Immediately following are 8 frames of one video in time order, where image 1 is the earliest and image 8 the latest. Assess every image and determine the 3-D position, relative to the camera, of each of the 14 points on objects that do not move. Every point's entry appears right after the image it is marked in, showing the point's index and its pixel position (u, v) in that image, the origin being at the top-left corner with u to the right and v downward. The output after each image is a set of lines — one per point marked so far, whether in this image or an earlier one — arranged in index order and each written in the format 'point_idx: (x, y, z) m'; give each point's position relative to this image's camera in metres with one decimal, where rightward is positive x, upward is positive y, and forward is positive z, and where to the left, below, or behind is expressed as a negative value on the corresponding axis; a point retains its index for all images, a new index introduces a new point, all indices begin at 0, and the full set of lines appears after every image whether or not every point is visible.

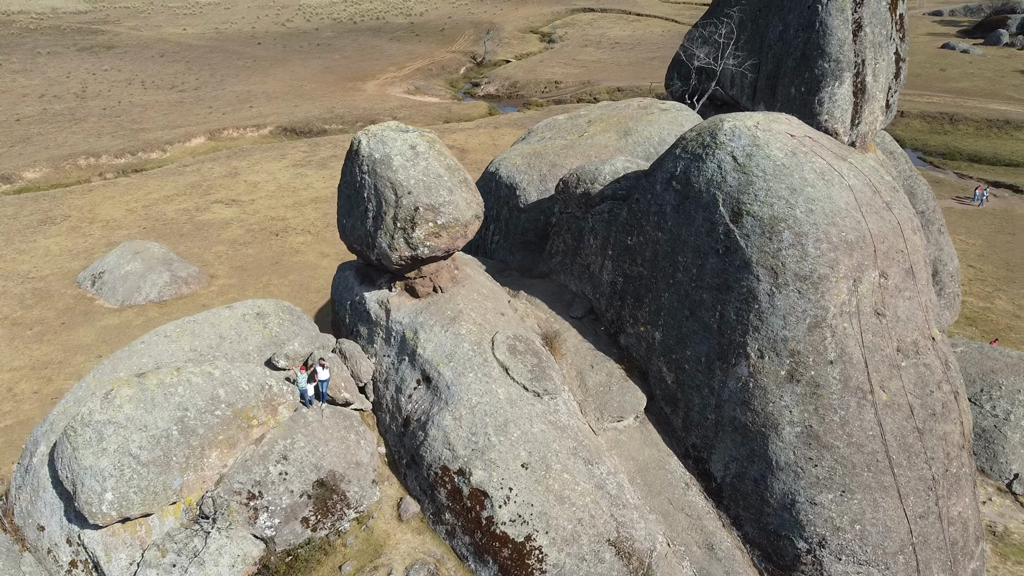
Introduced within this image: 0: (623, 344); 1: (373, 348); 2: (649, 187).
0: (+1.3, -0.7, +9.7) m
1: (-1.7, -0.7, +9.9) m
2: (+1.6, +1.1, +9.1) m
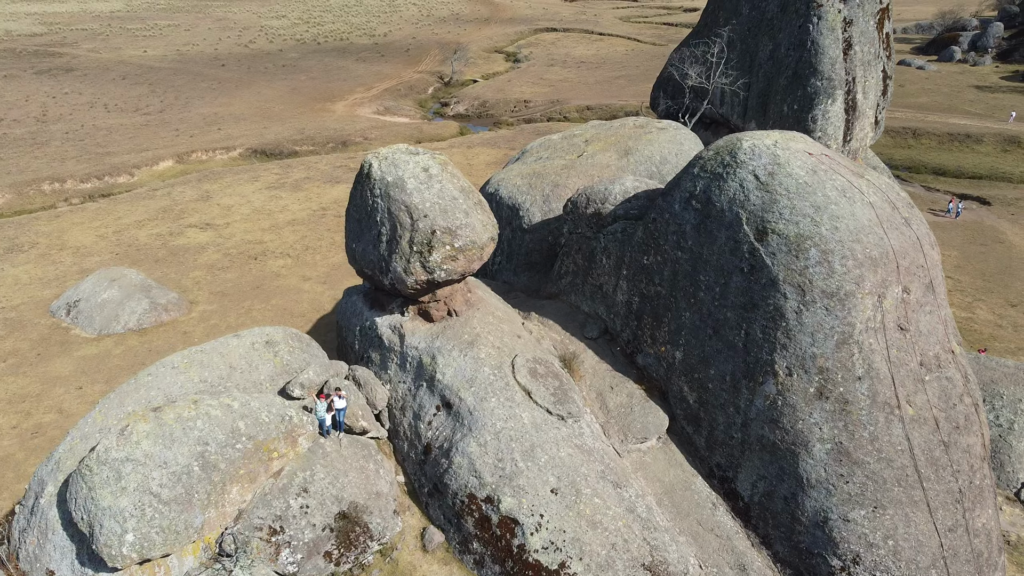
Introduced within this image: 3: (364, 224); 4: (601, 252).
0: (+1.6, -0.9, +9.7) m
1: (-1.5, -1.0, +9.7) m
2: (+1.8, +0.9, +9.1) m
3: (-1.8, +0.8, +9.8) m
4: (+1.1, +0.5, +10.2) m
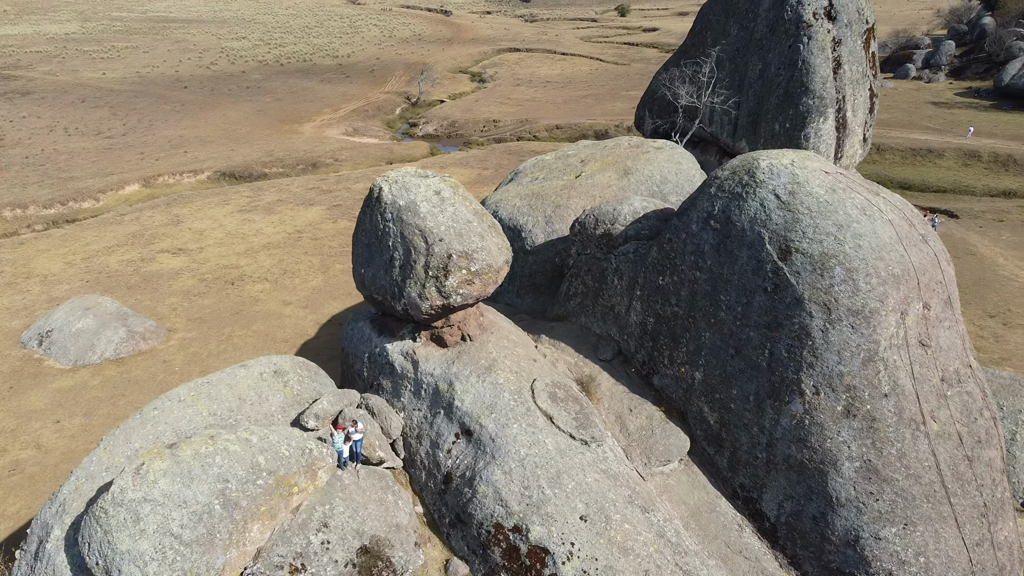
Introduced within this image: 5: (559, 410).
0: (+1.7, -1.2, +9.6) m
1: (-1.3, -1.3, +9.5) m
2: (+1.9, +0.7, +9.1) m
3: (-1.6, +0.5, +9.6) m
4: (+1.3, +0.2, +10.1) m
5: (+0.5, -1.3, +8.8) m
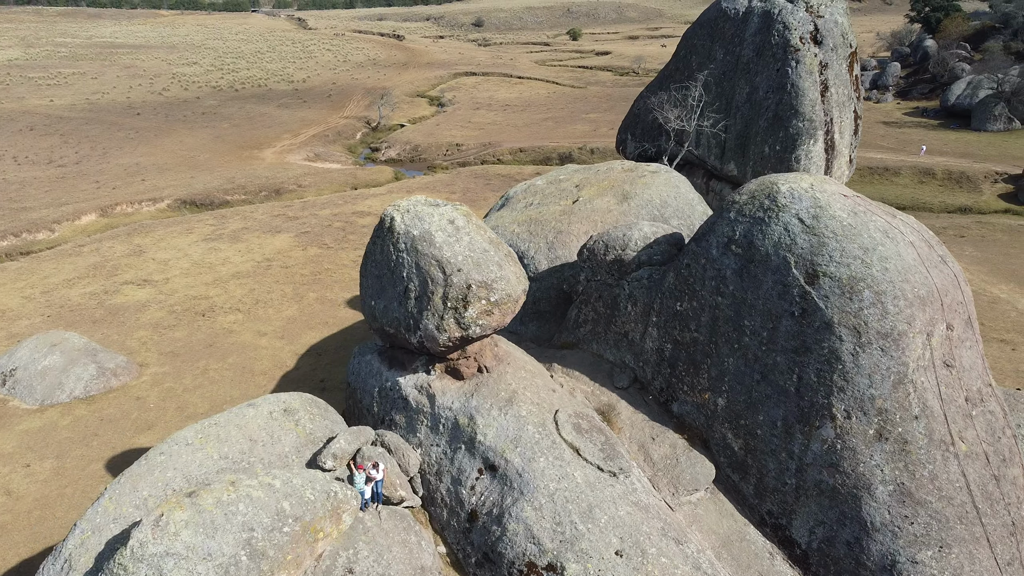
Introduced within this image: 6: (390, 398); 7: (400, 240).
0: (+1.9, -1.5, +9.5) m
1: (-1.1, -1.7, +9.2) m
2: (+2.1, +0.4, +9.0) m
3: (-1.5, +0.1, +9.3) m
4: (+1.4, -0.1, +10.0) m
5: (+0.8, -1.6, +8.6) m
6: (-1.5, -1.3, +9.6) m
7: (-1.3, +0.5, +9.0) m
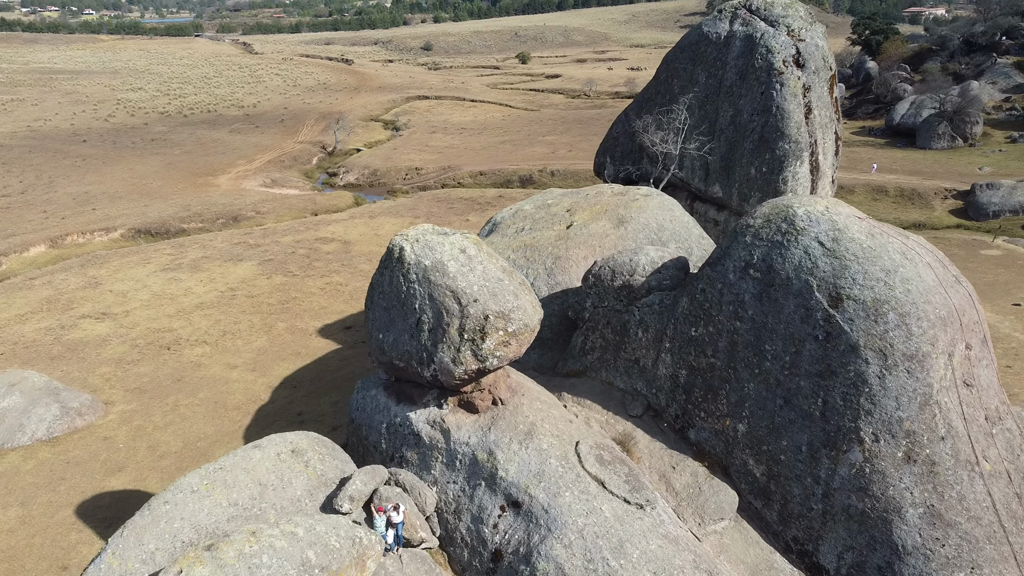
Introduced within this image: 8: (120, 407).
0: (+2.1, -1.8, +9.3) m
1: (-0.9, -2.1, +8.9) m
2: (+2.3, +0.1, +9.0) m
3: (-1.3, -0.3, +9.0) m
4: (+1.5, -0.5, +9.9) m
5: (+1.0, -1.9, +8.4) m
6: (-1.3, -1.7, +9.3) m
7: (-1.1, +0.2, +8.7) m
8: (-9.3, -2.8, +19.2) m
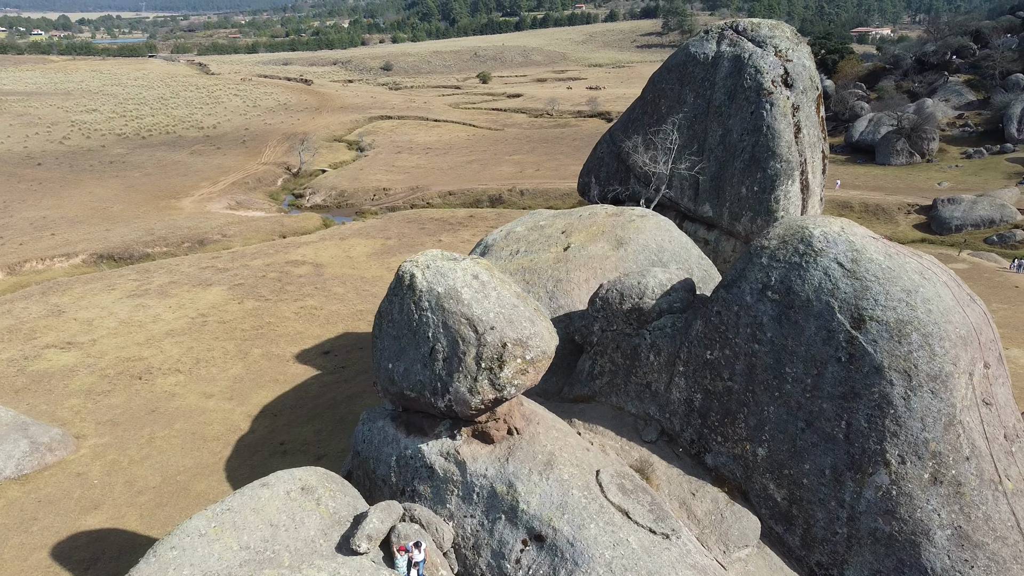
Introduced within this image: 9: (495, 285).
0: (+2.3, -2.0, +9.2) m
1: (-0.7, -2.4, +8.6) m
2: (+2.4, -0.1, +8.9) m
3: (-1.2, -0.6, +8.7) m
4: (+1.6, -0.7, +9.8) m
5: (+1.2, -2.2, +8.2) m
6: (-1.1, -2.0, +9.0) m
7: (-0.9, -0.1, +8.5) m
8: (-9.6, -3.5, +18.5) m
9: (-0.2, 0.0, +8.6) m
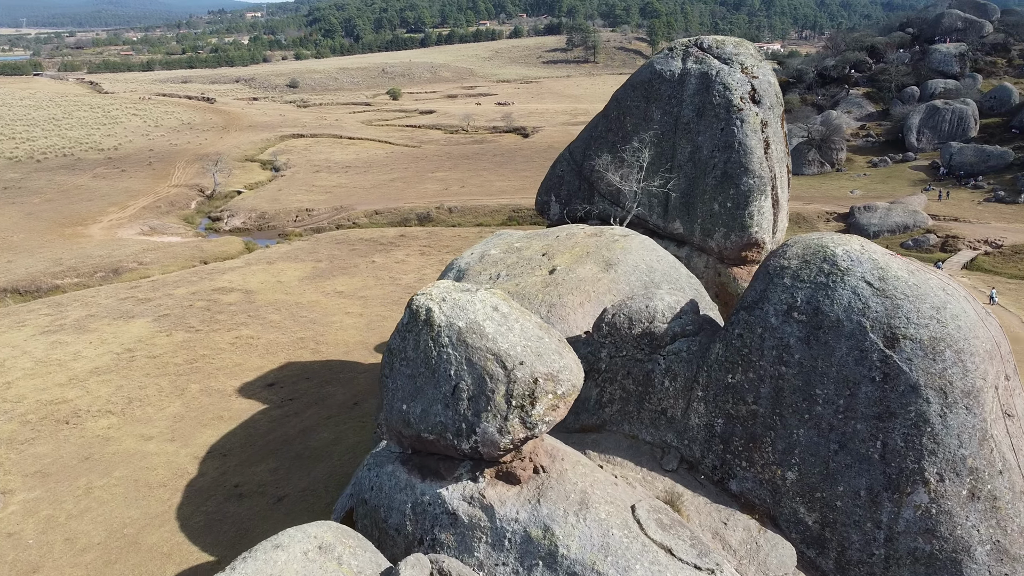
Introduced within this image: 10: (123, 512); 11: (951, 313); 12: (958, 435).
0: (+2.5, -2.3, +9.0) m
1: (-0.4, -2.7, +8.0) m
2: (+2.6, -0.3, +8.7) m
3: (-0.9, -0.9, +8.1) m
4: (+1.8, -1.0, +9.5) m
5: (+1.6, -2.4, +7.8) m
6: (-0.9, -2.3, +8.4) m
7: (-0.7, -0.4, +7.9) m
8: (-10.3, -4.3, +16.9) m
9: (0.0, -0.3, +8.2) m
10: (-7.8, -4.5, +16.2) m
11: (+4.3, -0.2, +7.9) m
12: (+4.3, -1.4, +7.7) m
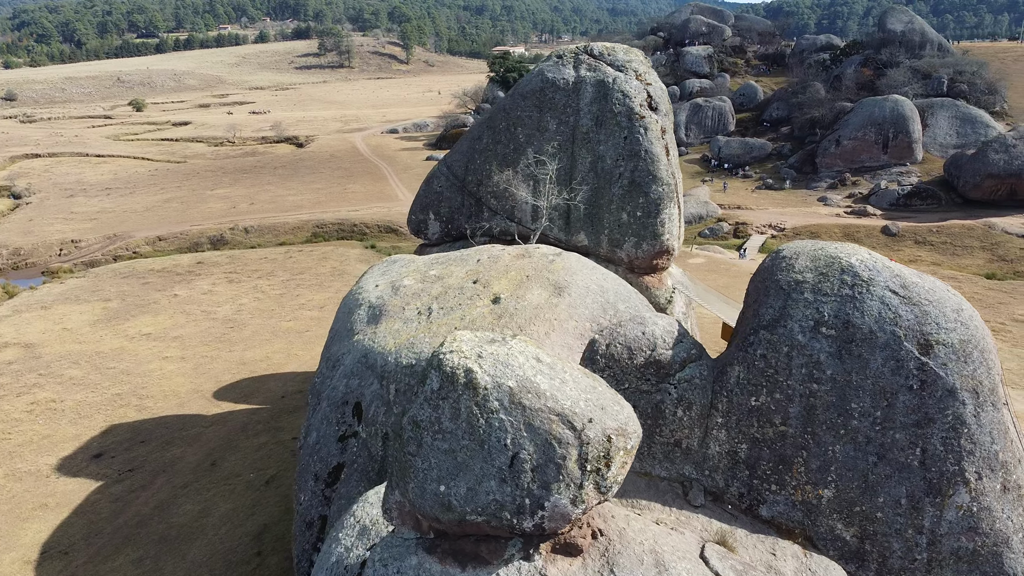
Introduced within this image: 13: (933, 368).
0: (+2.8, -2.4, +8.6) m
1: (+0.3, -3.1, +6.9) m
2: (+2.8, -0.5, +8.4) m
3: (-0.4, -1.4, +6.9) m
4: (+1.8, -1.3, +8.9) m
5: (+2.2, -2.7, +7.3) m
6: (-0.3, -2.8, +7.1) m
7: (-0.2, -0.9, +6.8) m
8: (-11.5, -5.8, +12.7) m
9: (+0.4, -0.7, +7.2) m
10: (-8.9, -5.7, +12.7) m
11: (+4.6, -0.3, +8.1) m
12: (+4.7, -1.4, +7.9) m
13: (+4.1, -0.8, +7.9) m
